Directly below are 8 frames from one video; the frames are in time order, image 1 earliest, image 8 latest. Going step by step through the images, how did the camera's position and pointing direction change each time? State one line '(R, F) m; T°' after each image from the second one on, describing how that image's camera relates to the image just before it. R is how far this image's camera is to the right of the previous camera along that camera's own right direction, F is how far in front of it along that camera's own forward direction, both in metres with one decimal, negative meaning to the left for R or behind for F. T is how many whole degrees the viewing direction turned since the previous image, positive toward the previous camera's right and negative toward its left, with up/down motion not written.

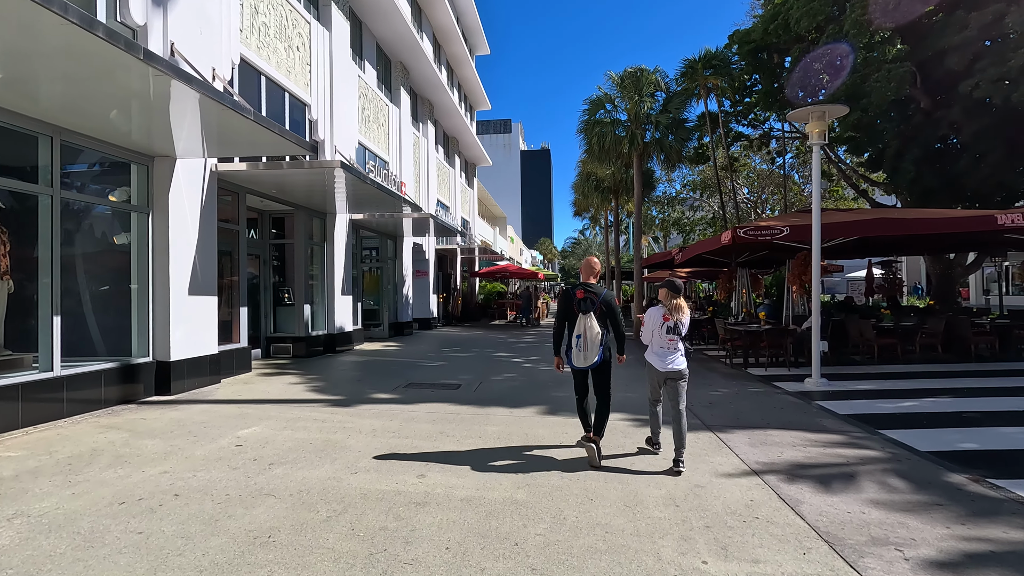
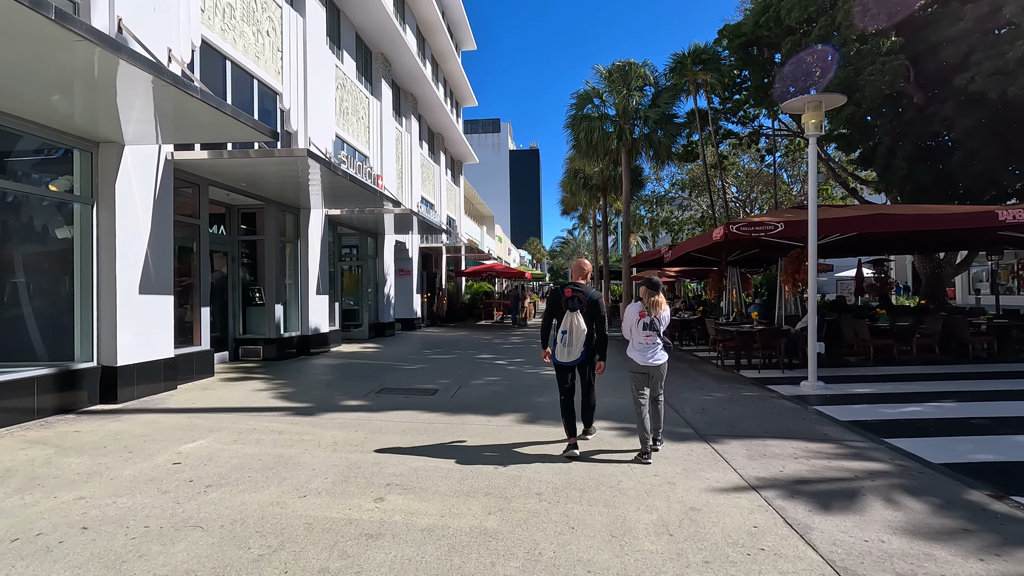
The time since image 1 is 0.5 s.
(+0.1, +0.5) m; +1°
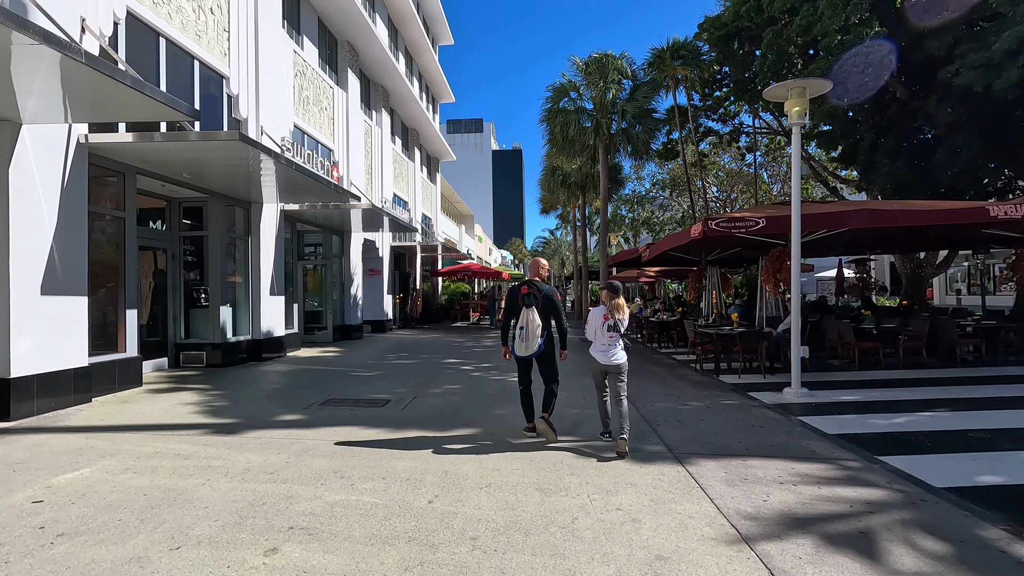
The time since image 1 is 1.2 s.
(+0.3, +0.7) m; +2°
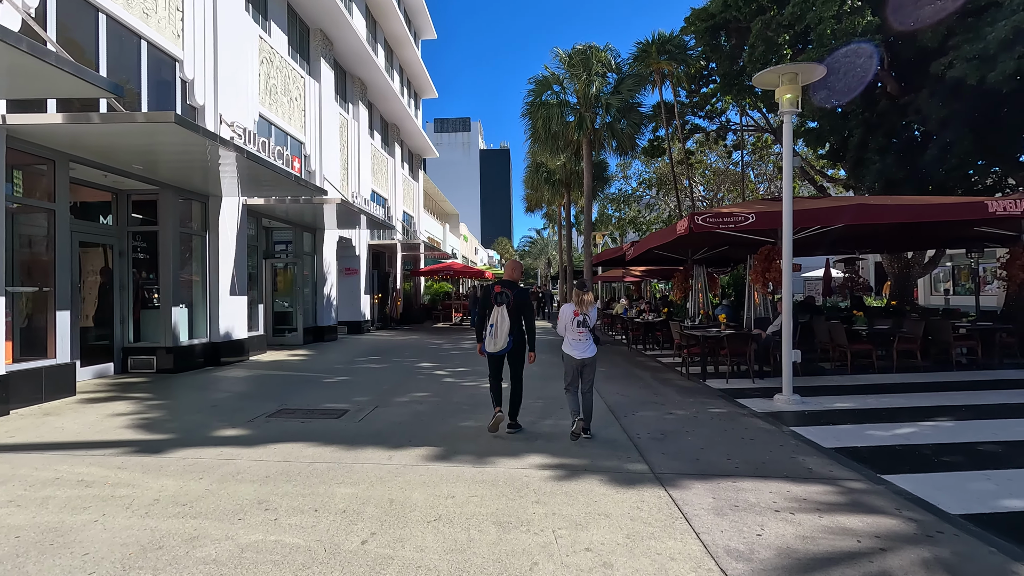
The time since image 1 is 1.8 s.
(+0.2, +0.6) m; +1°
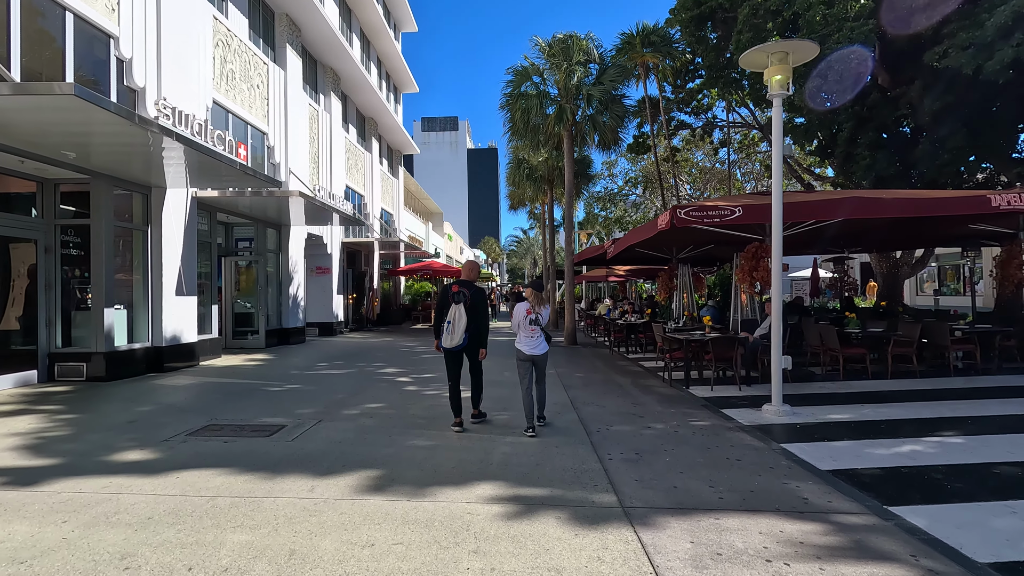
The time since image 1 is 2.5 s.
(+0.3, +0.7) m; +1°
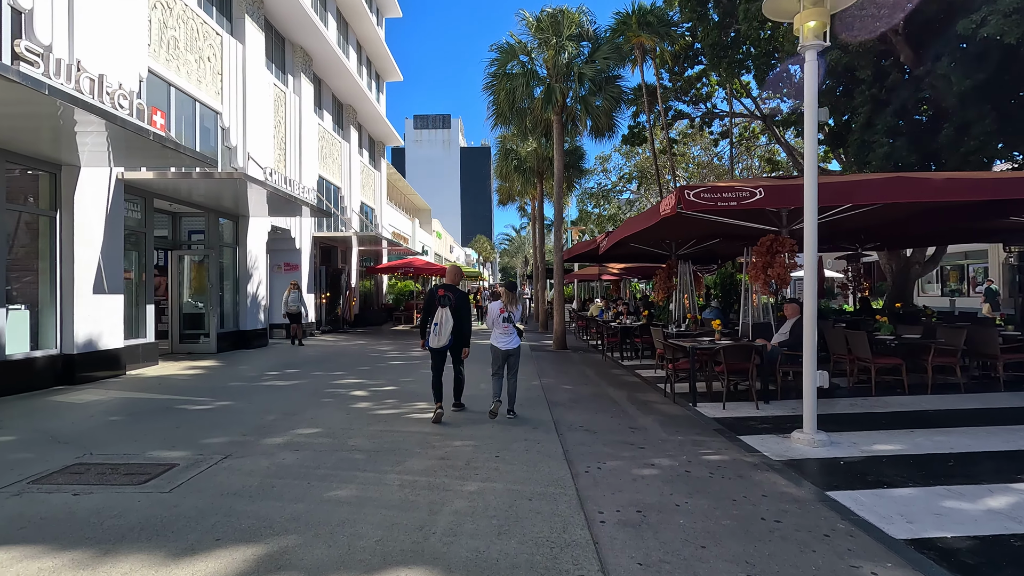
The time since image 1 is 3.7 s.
(+0.3, +1.4) m; +1°
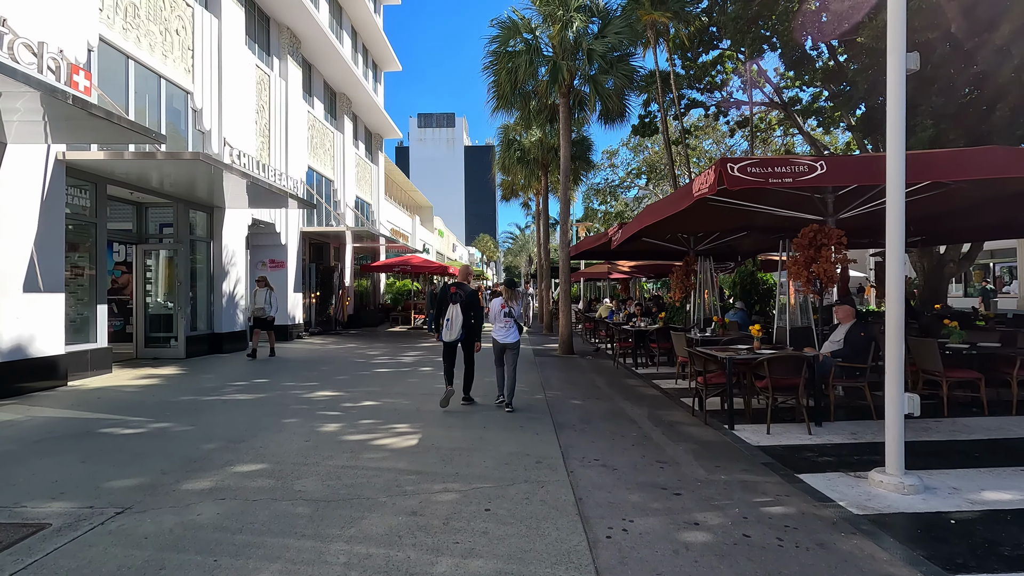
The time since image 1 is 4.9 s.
(+0.1, +1.3) m; 0°
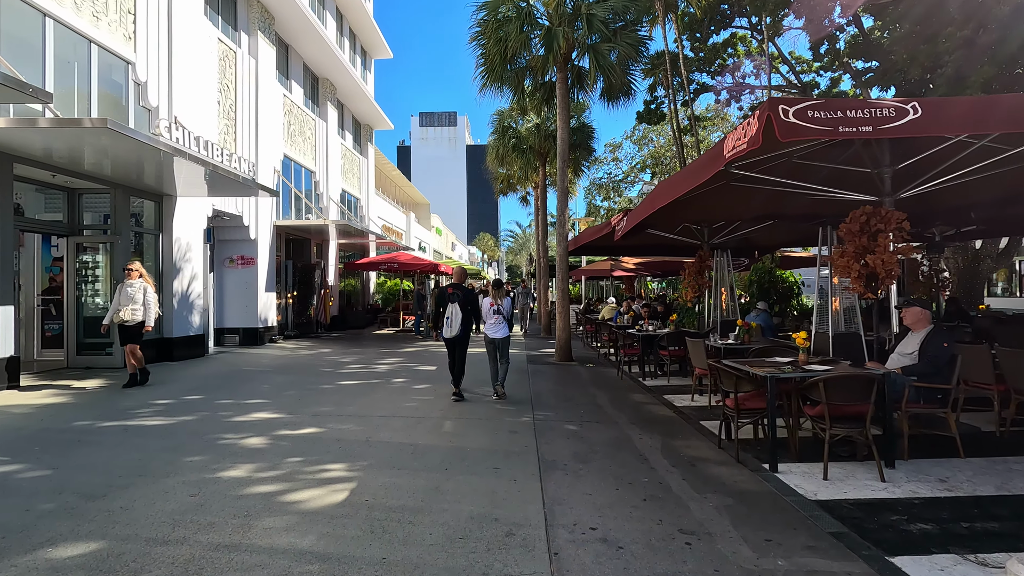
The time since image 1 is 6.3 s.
(+0.3, +1.5) m; 0°
